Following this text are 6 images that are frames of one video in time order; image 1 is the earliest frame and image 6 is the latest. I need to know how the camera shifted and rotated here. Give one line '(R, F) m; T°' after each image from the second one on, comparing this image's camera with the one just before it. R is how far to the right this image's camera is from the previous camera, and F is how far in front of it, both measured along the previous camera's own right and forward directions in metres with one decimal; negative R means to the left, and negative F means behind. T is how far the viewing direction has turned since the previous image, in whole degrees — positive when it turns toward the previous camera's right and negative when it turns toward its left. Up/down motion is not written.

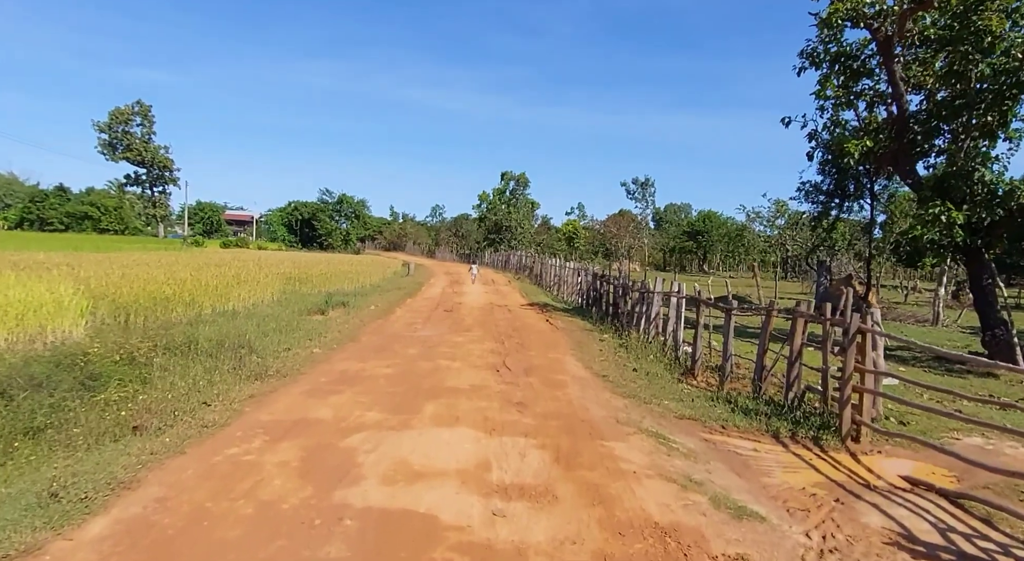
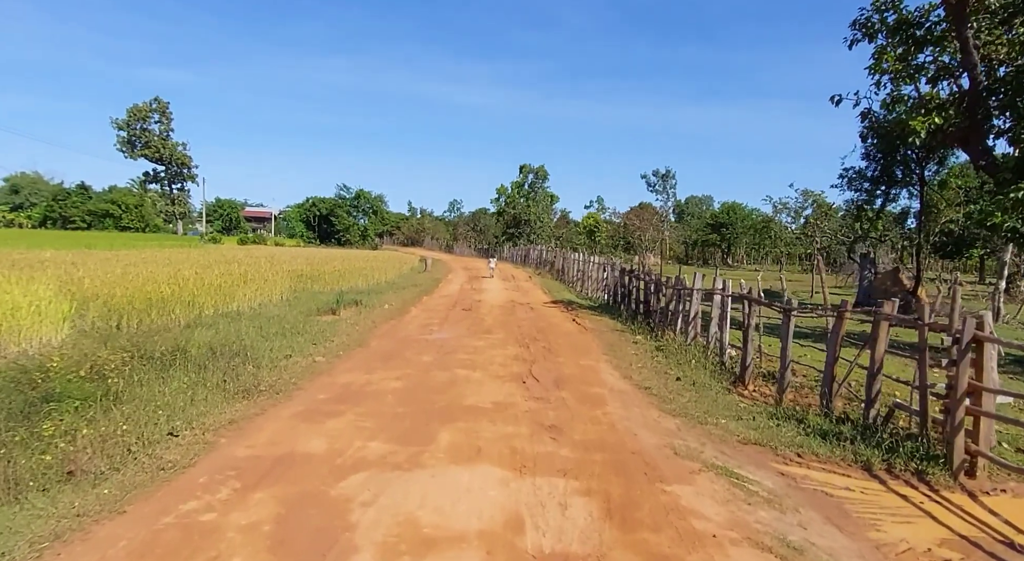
(-0.1, +1.2) m; -2°
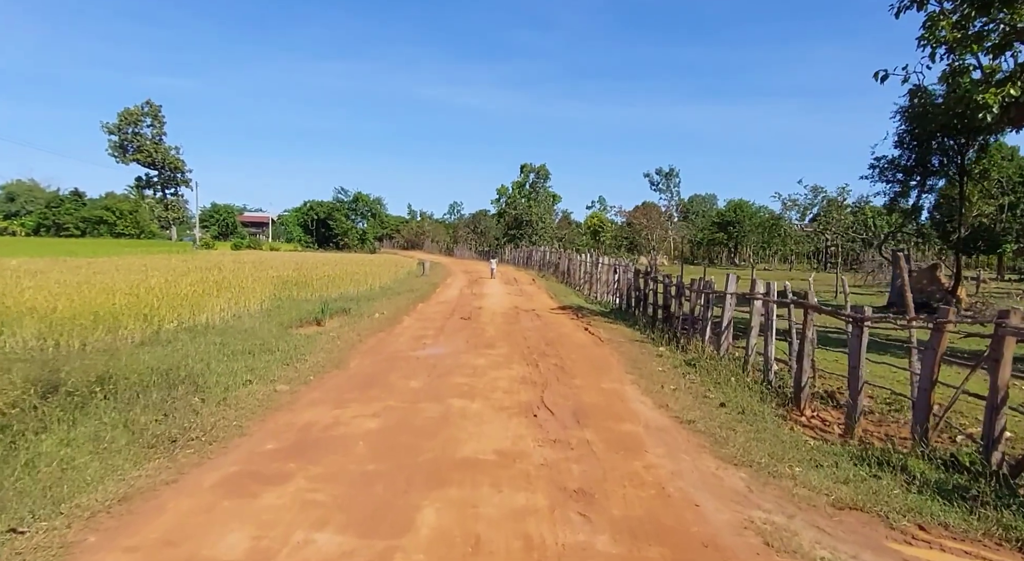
(-0.1, +1.6) m; 0°
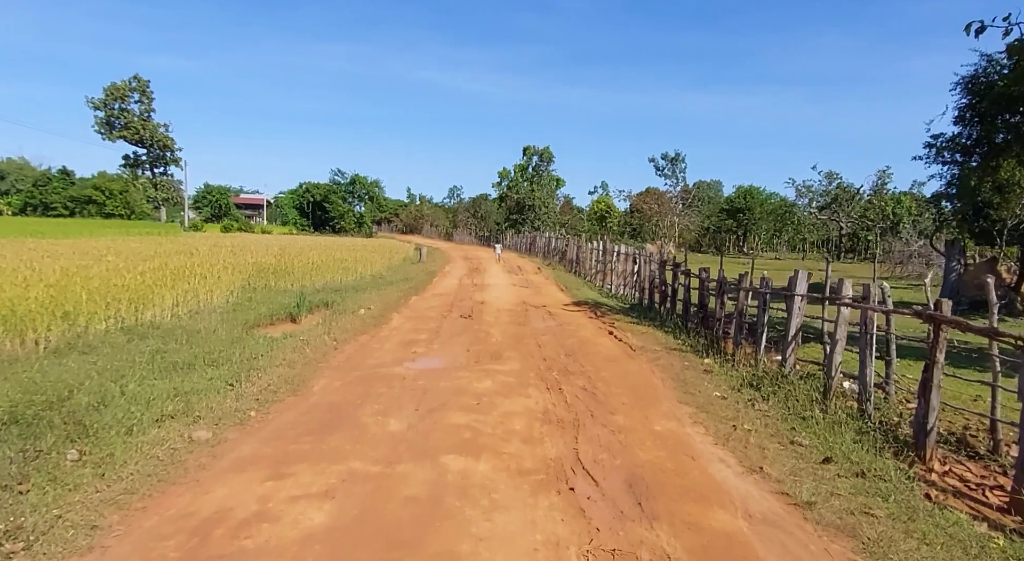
(-0.2, +2.2) m; 0°
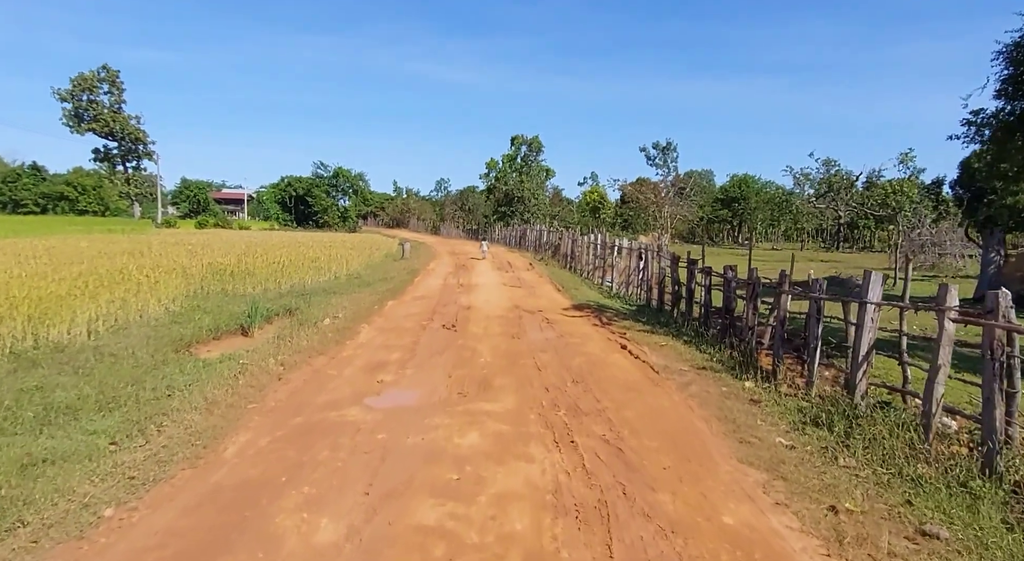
(0.0, +1.9) m; +1°
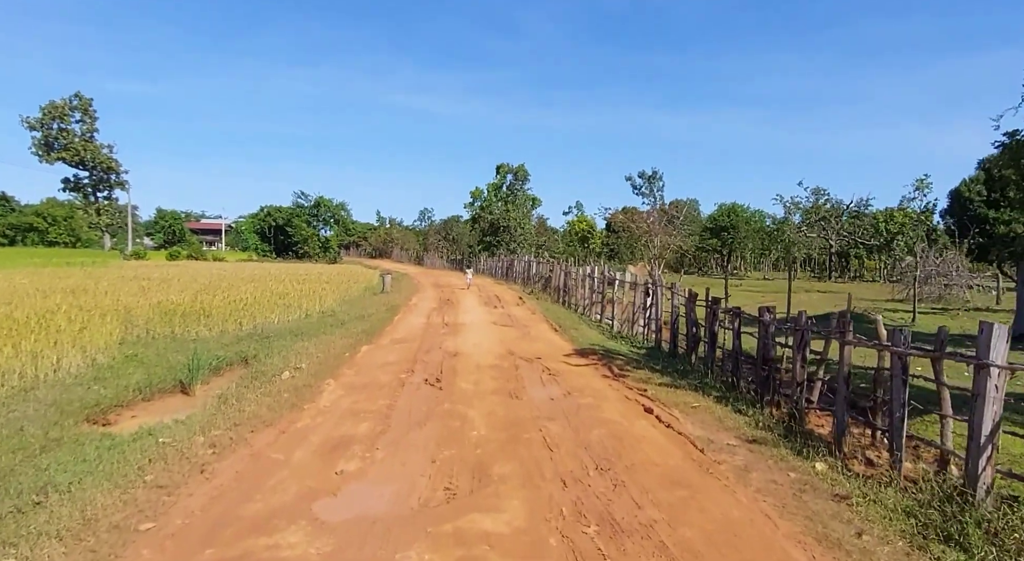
(-0.2, +1.7) m; +2°
